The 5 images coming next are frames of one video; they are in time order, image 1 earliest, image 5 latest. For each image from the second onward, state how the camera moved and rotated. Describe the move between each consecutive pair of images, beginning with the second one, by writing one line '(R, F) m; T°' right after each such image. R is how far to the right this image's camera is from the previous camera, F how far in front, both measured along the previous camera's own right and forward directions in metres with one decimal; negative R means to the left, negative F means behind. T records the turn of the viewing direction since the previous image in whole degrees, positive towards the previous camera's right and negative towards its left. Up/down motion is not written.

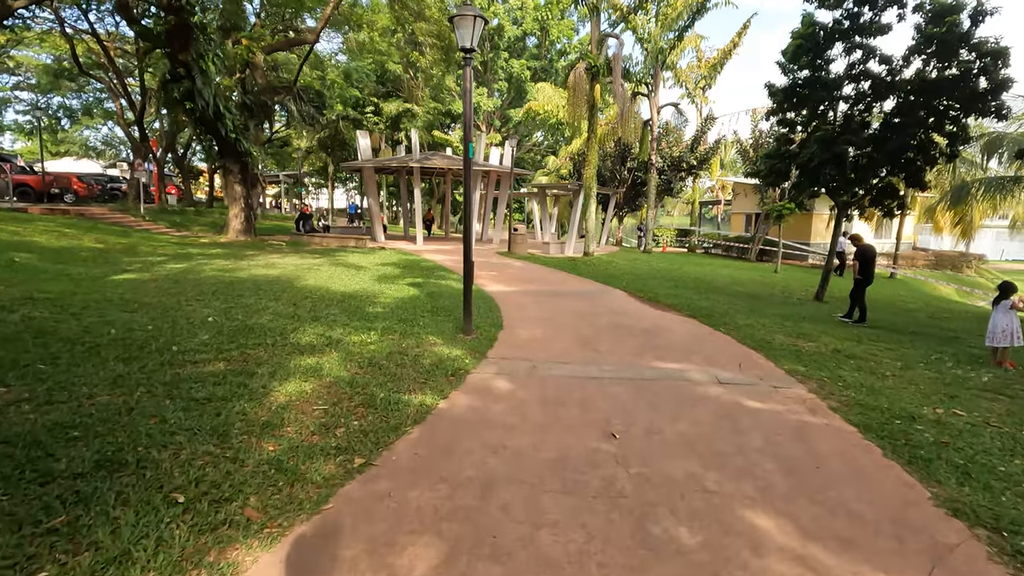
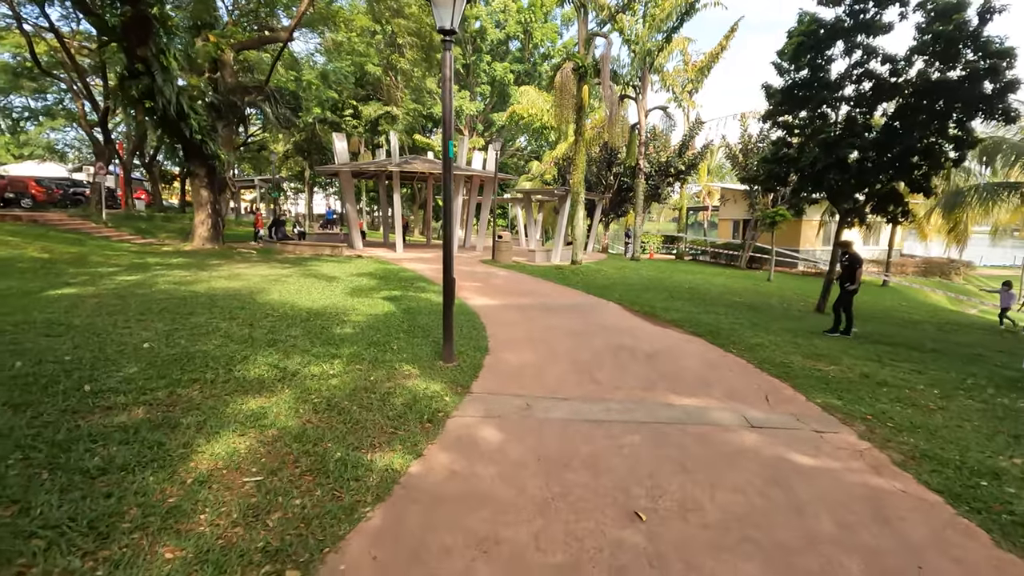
(-0.1, +0.9) m; +2°
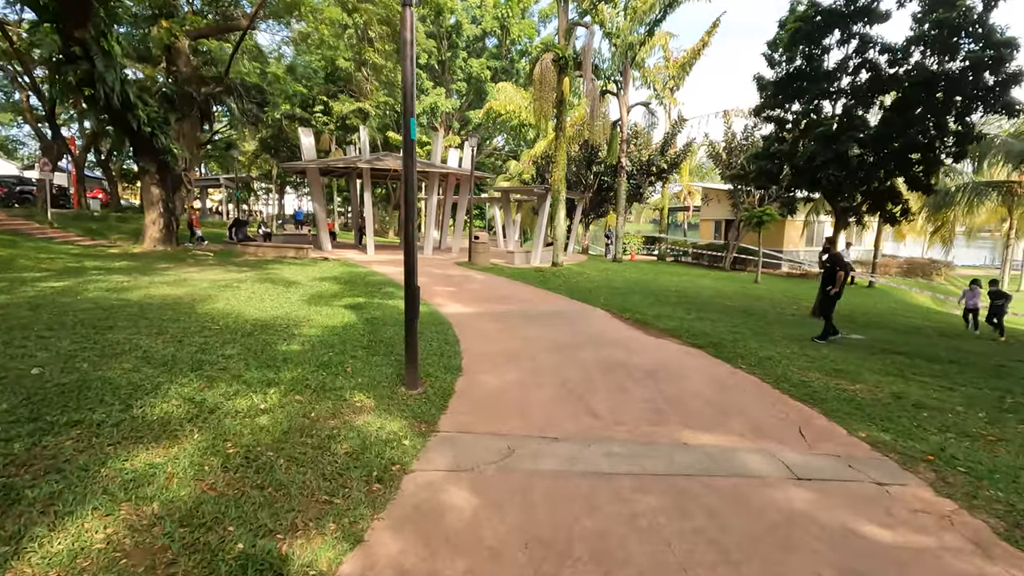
(0.0, +1.0) m; +2°
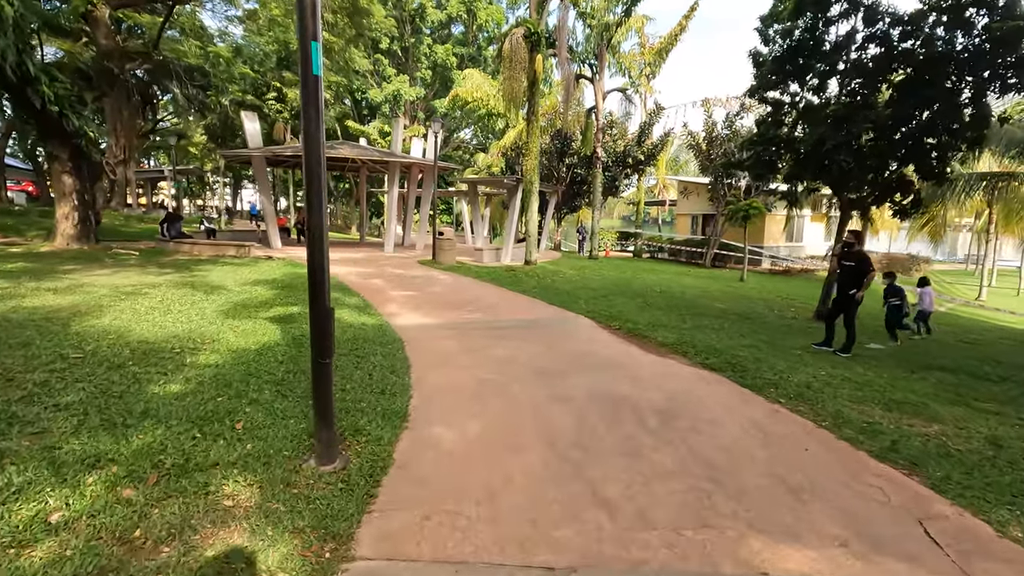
(0.0, +1.6) m; +3°
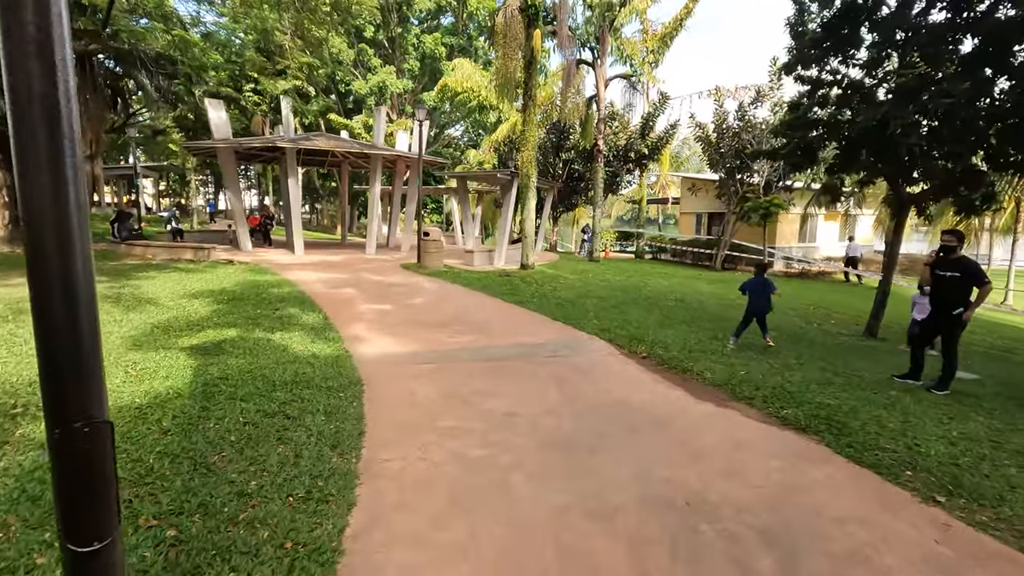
(-0.1, +1.8) m; +1°
